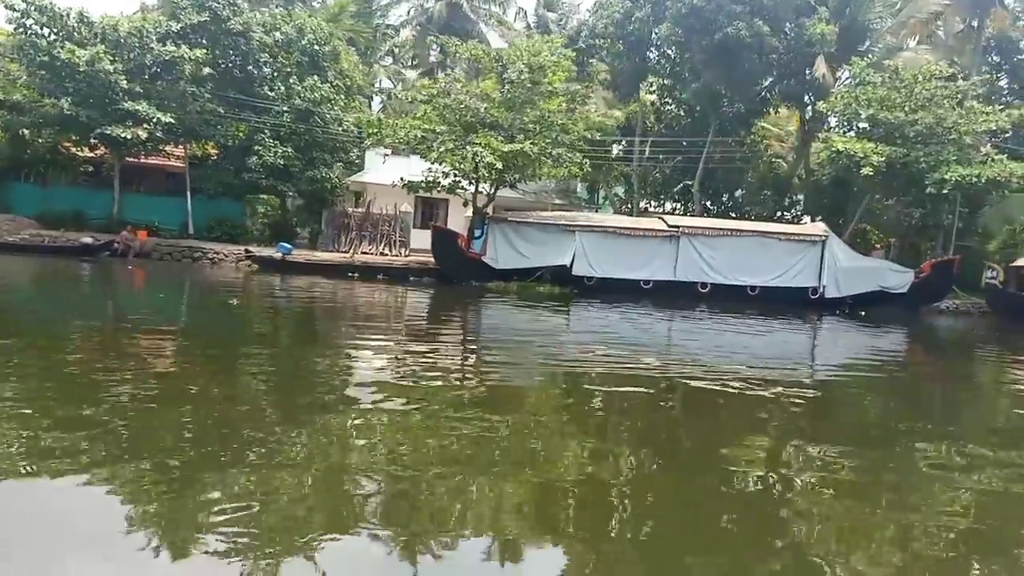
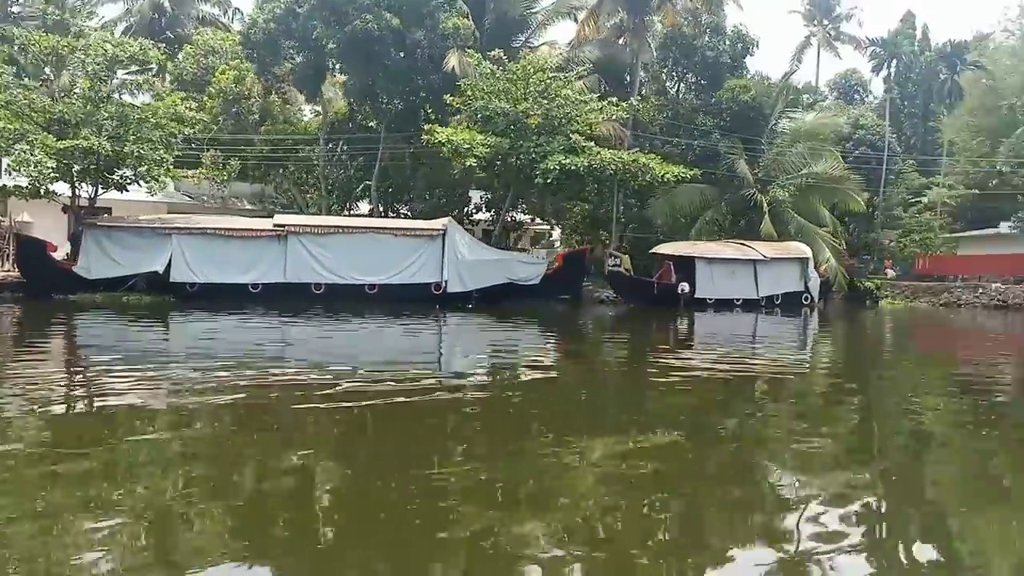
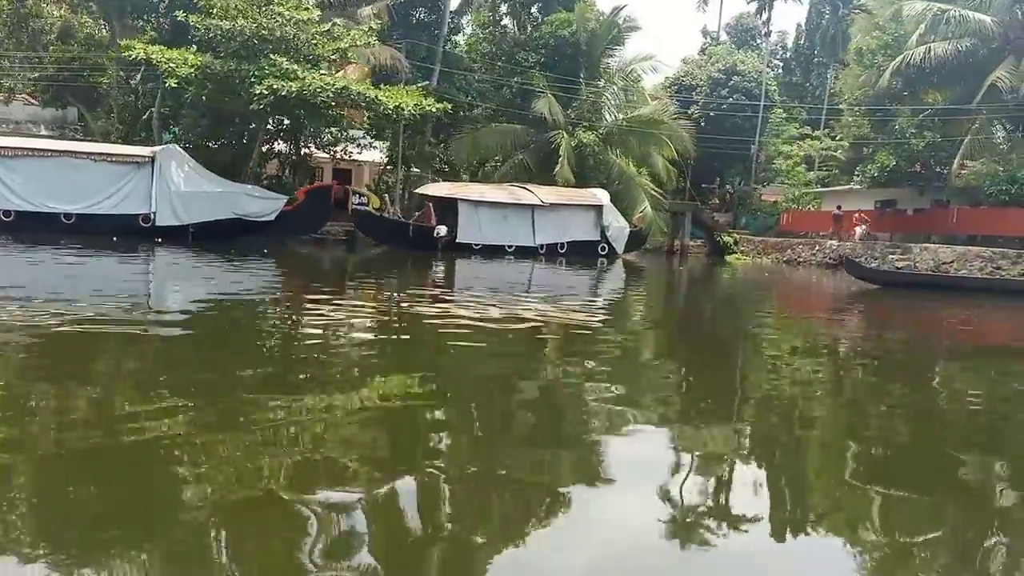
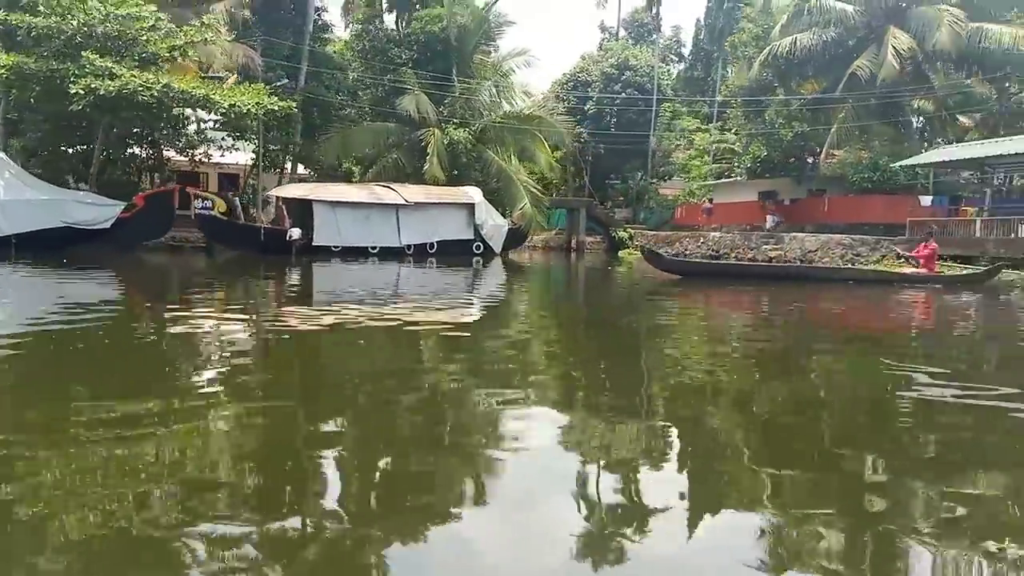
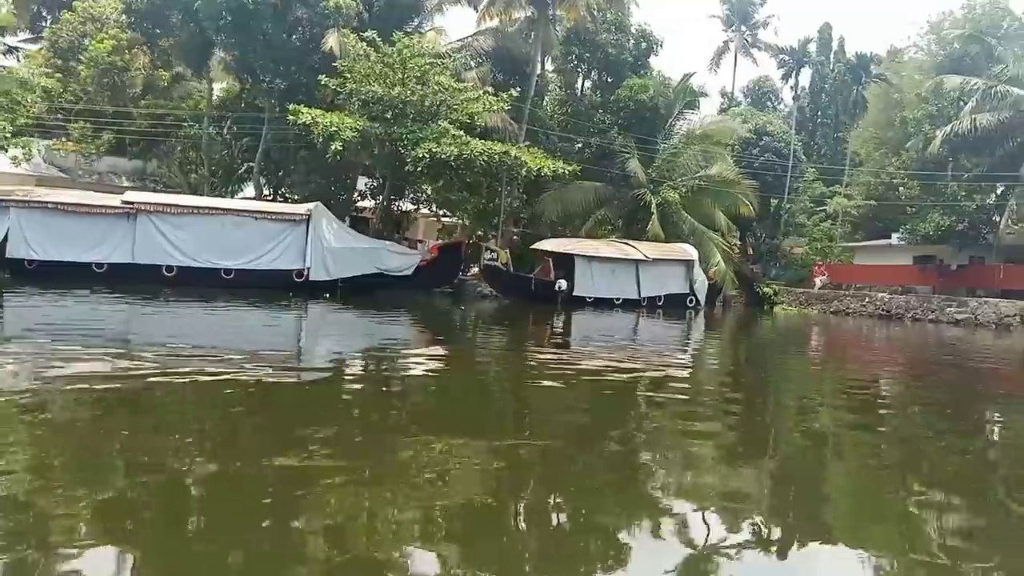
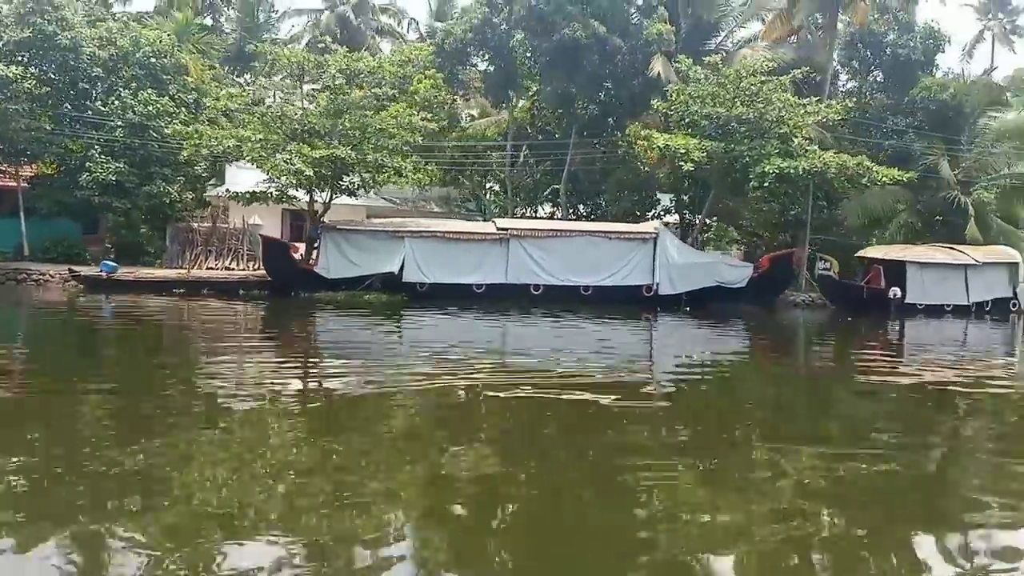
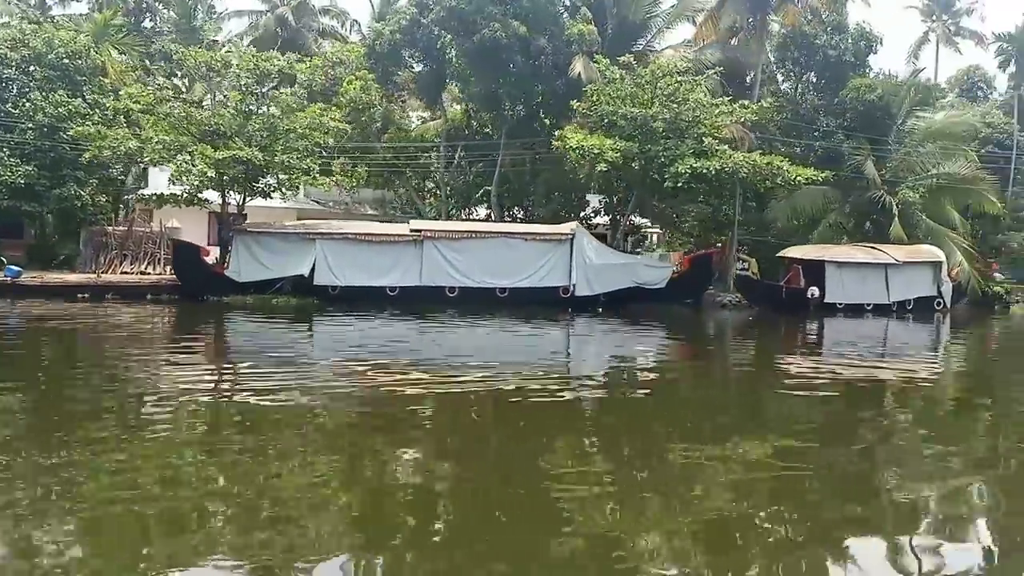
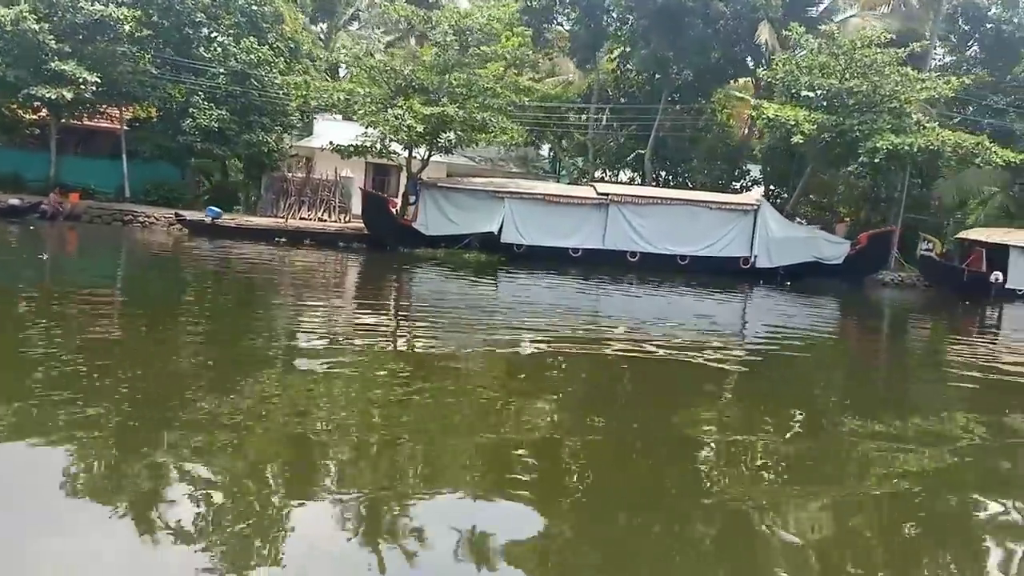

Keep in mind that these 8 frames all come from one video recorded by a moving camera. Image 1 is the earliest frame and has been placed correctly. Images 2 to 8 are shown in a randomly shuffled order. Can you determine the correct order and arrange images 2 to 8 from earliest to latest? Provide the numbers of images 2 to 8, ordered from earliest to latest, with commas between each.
8, 6, 7, 2, 5, 3, 4
